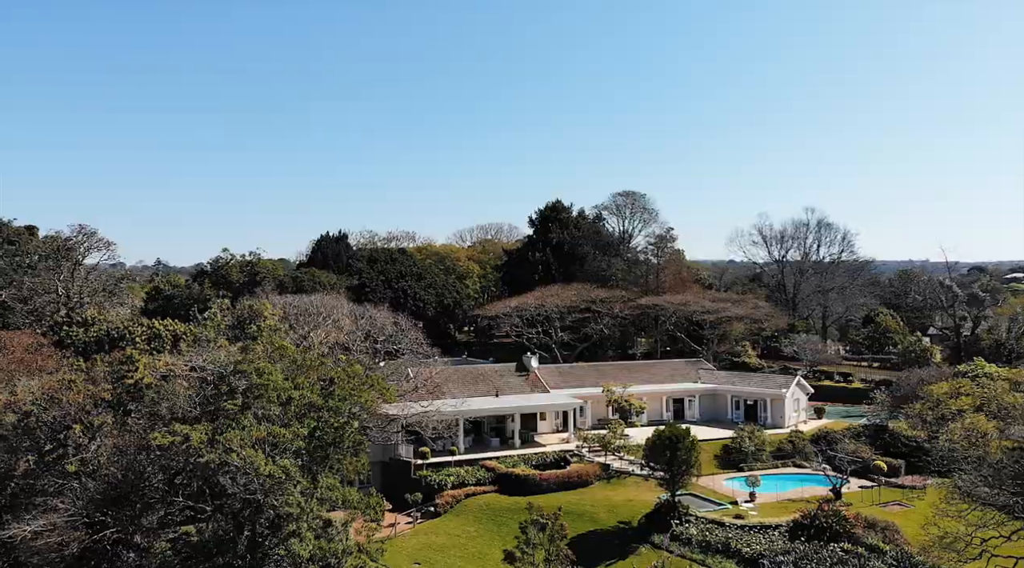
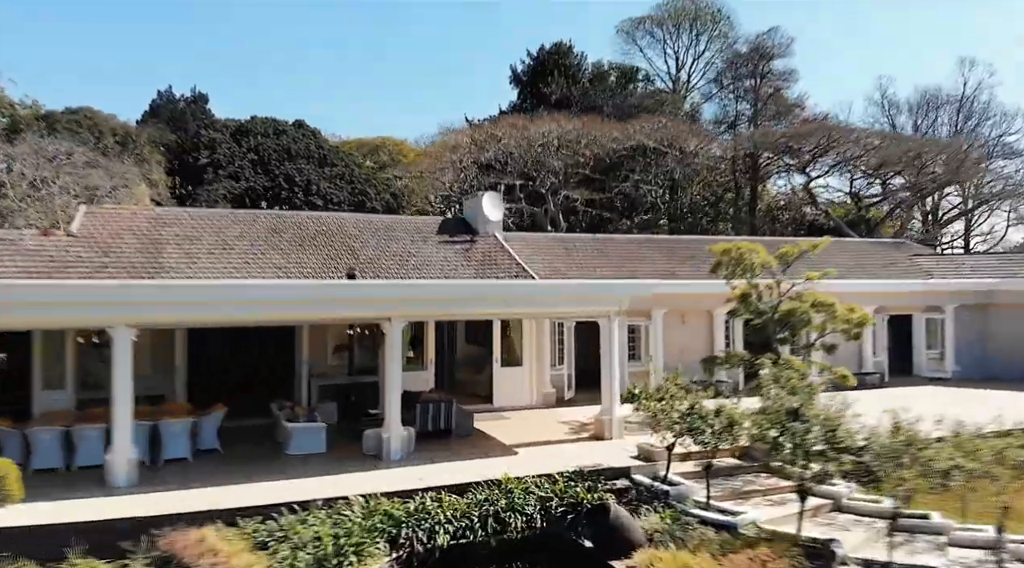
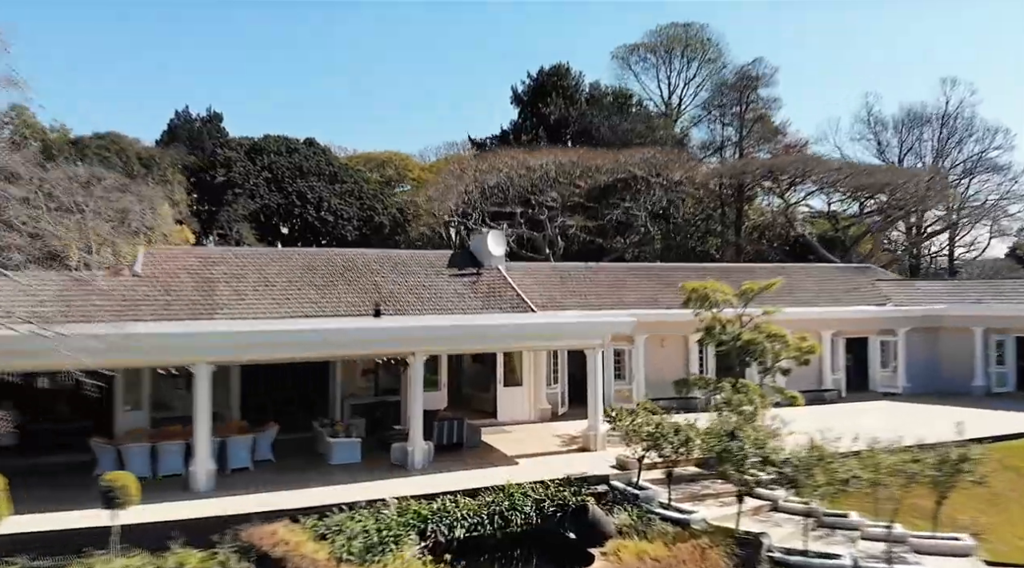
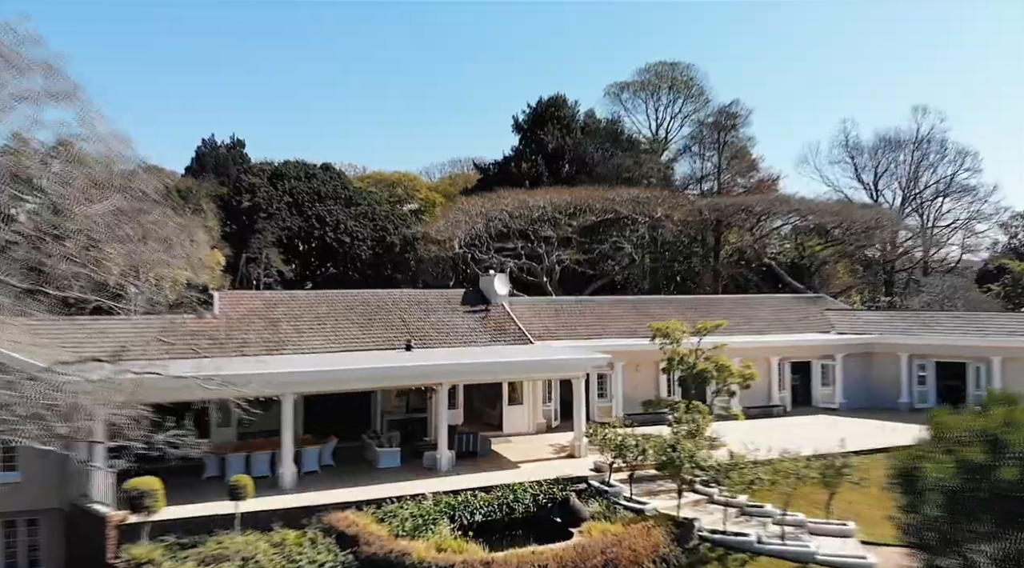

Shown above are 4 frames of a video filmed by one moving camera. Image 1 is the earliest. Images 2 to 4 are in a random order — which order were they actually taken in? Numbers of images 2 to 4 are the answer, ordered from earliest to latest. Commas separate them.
4, 3, 2
